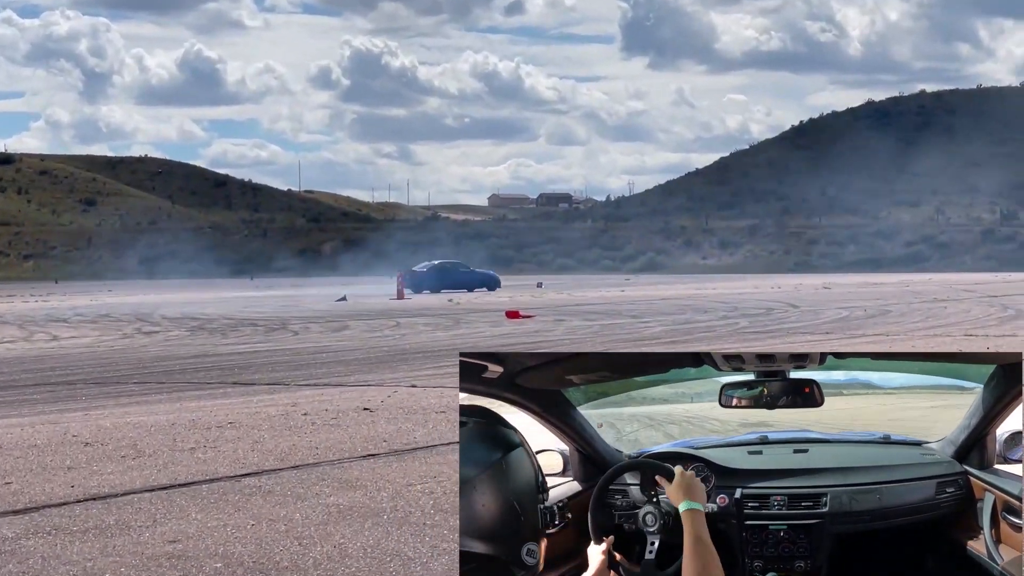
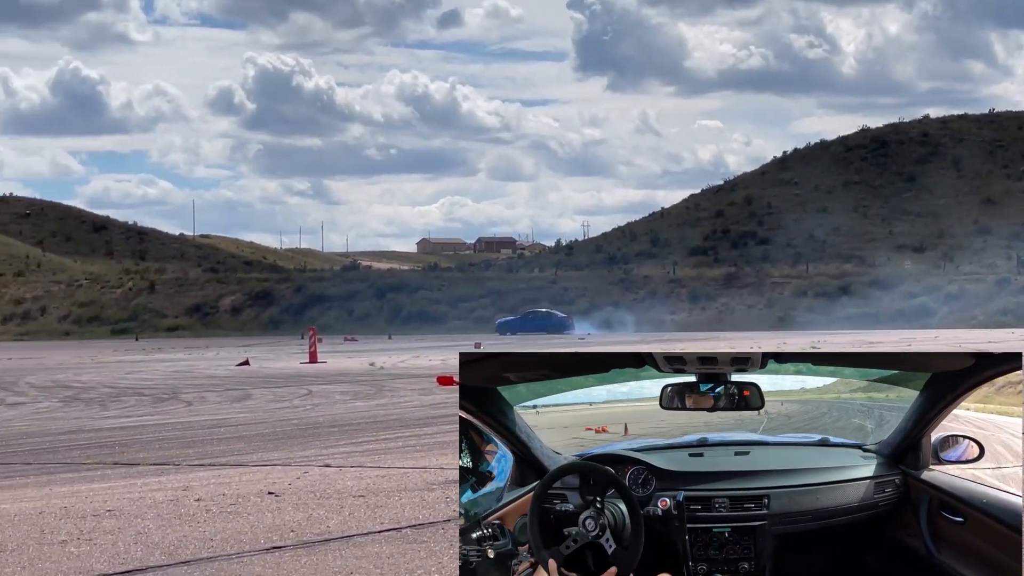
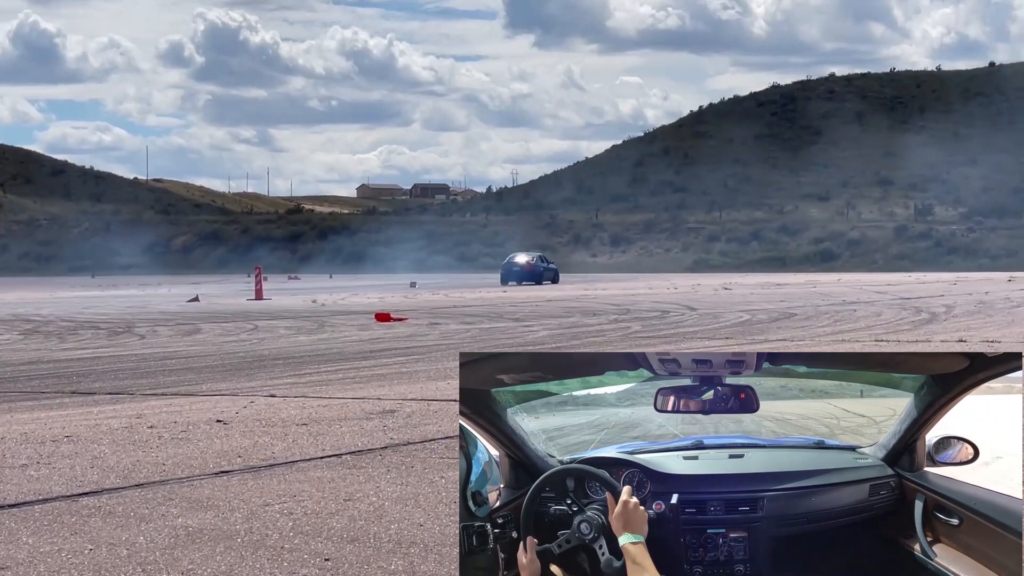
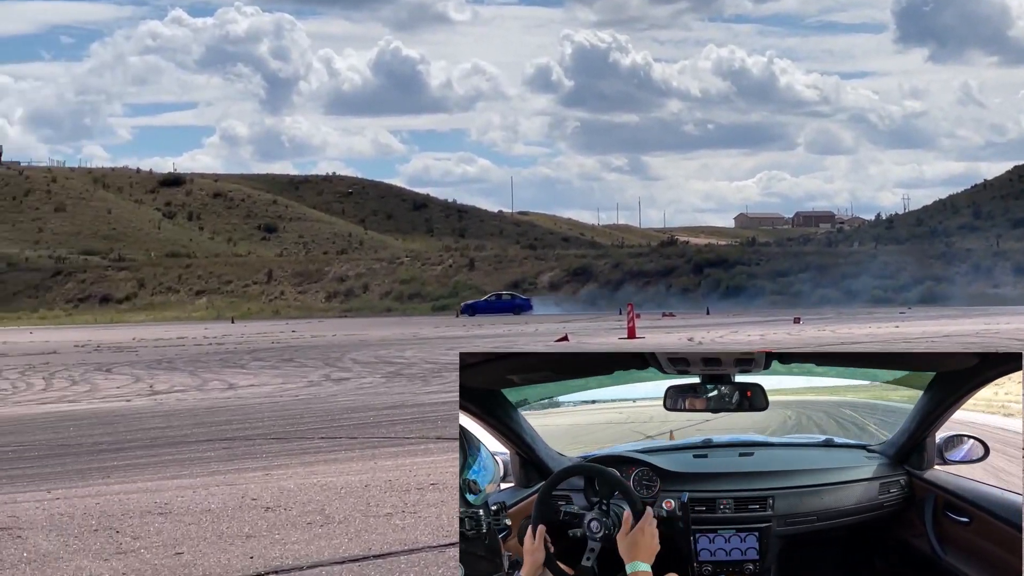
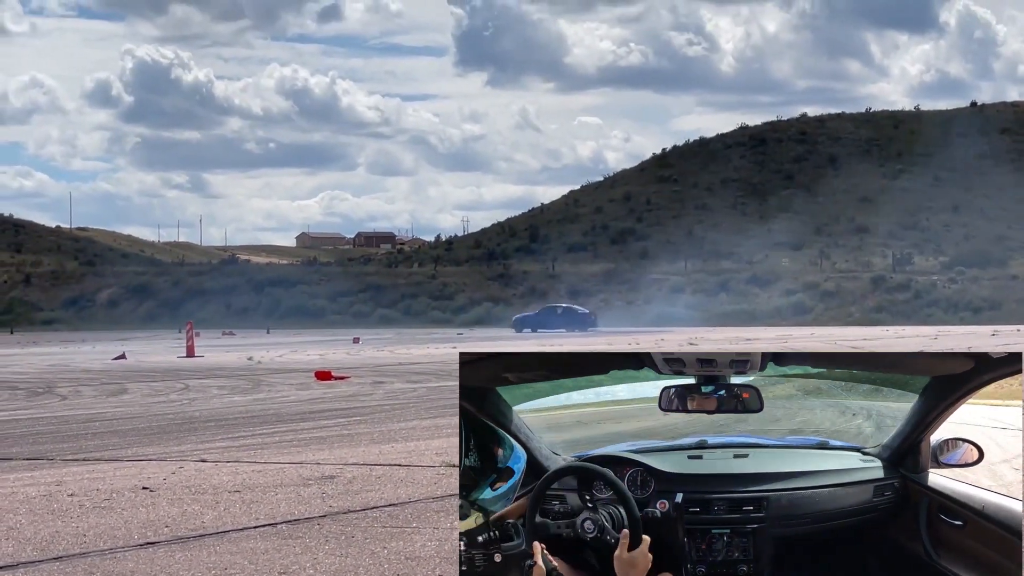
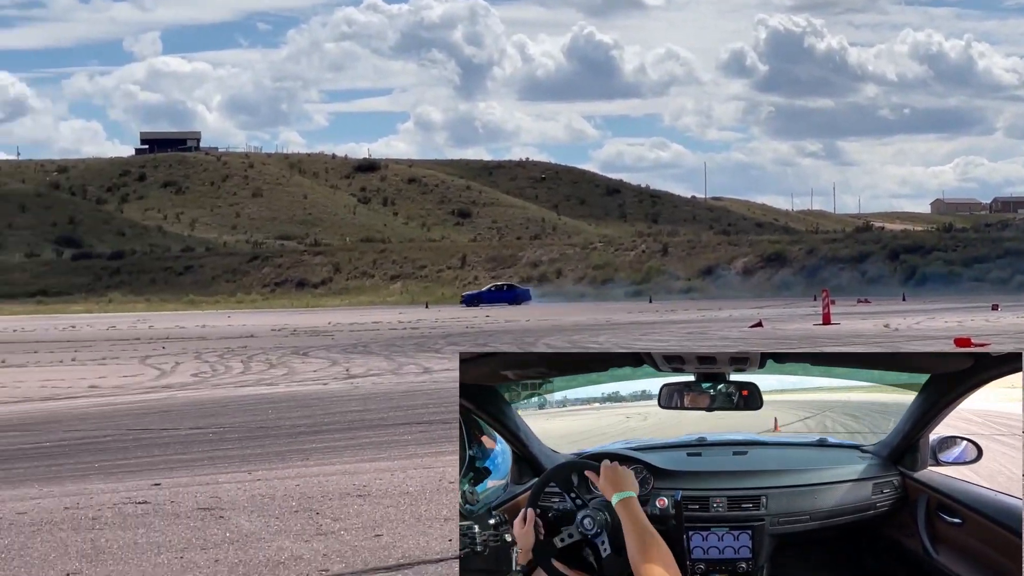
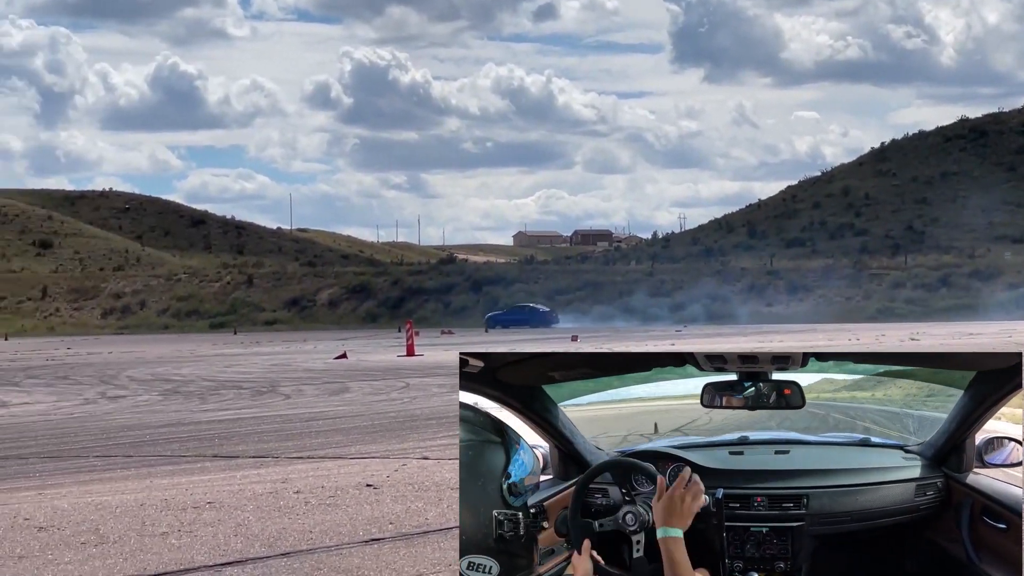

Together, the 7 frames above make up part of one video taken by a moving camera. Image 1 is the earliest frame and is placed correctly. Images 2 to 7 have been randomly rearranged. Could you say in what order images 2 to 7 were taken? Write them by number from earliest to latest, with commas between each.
3, 5, 2, 7, 4, 6
